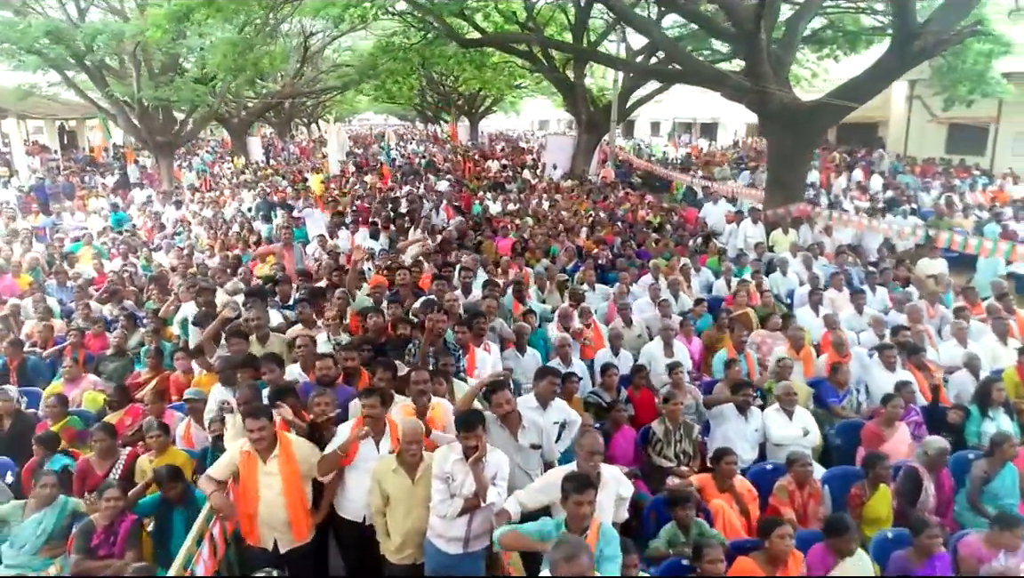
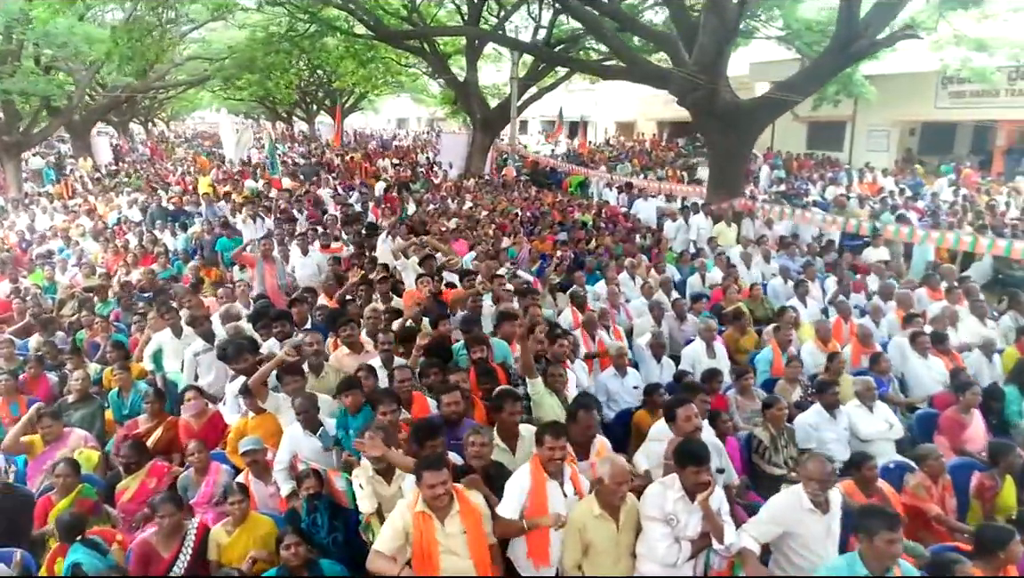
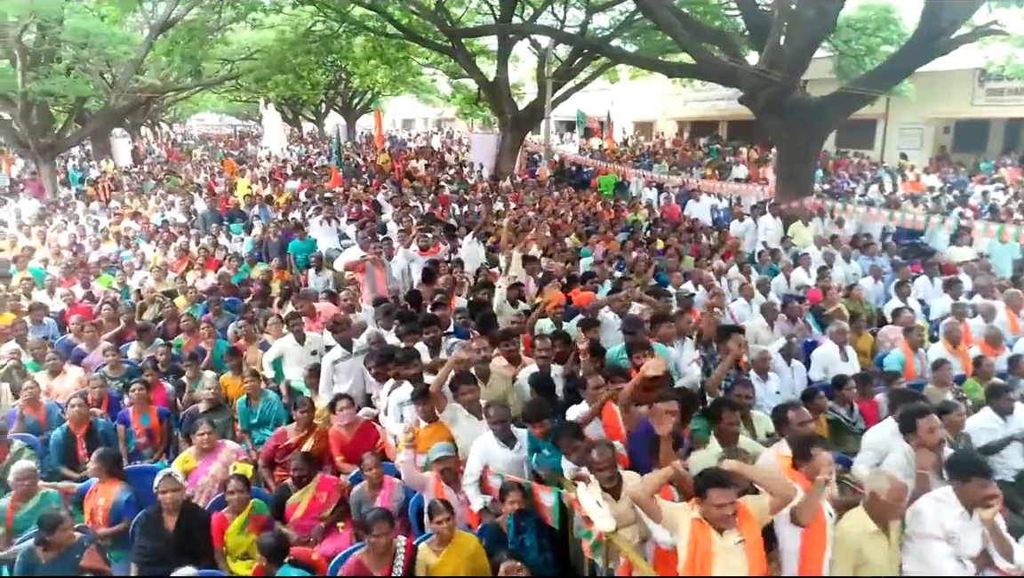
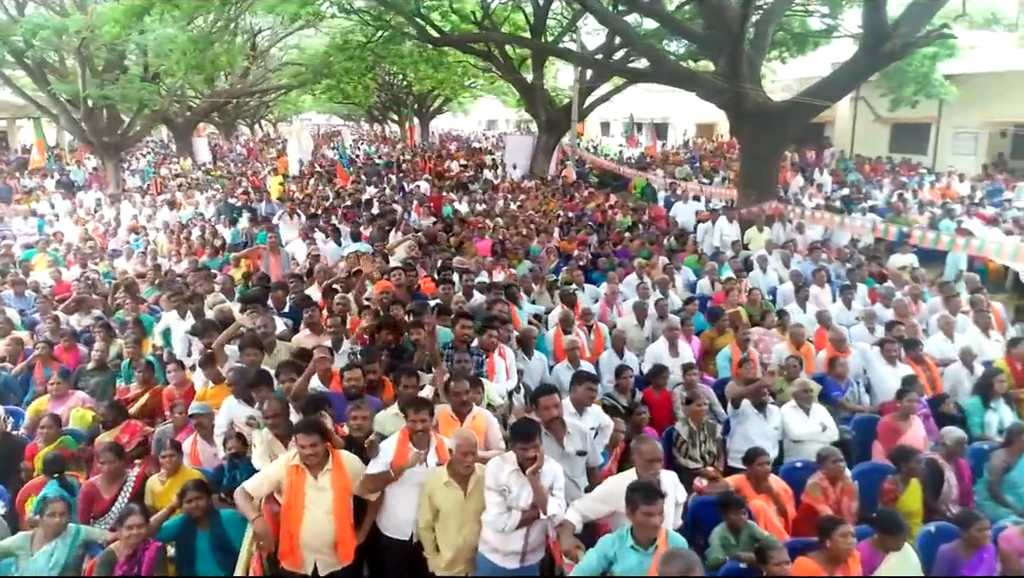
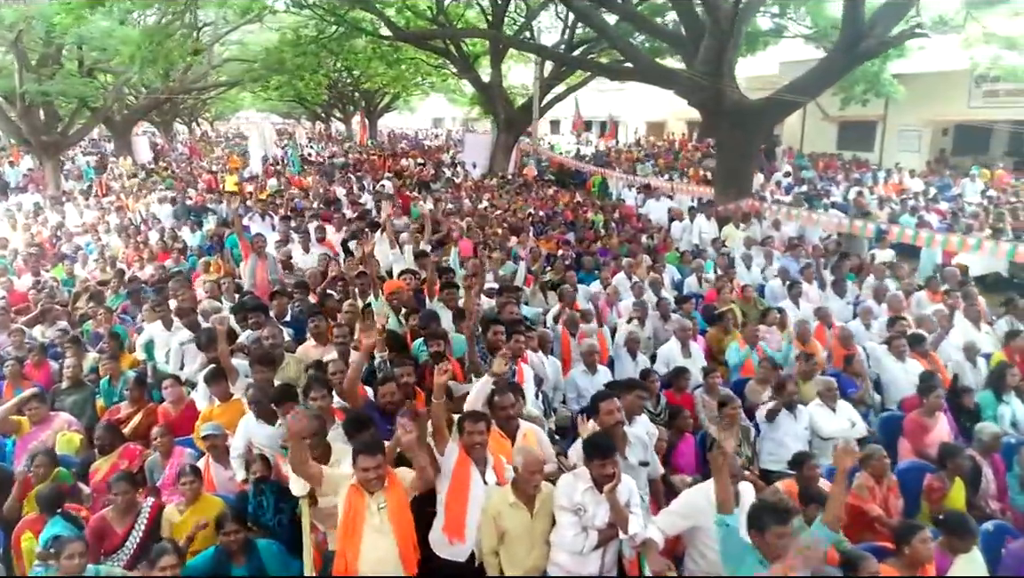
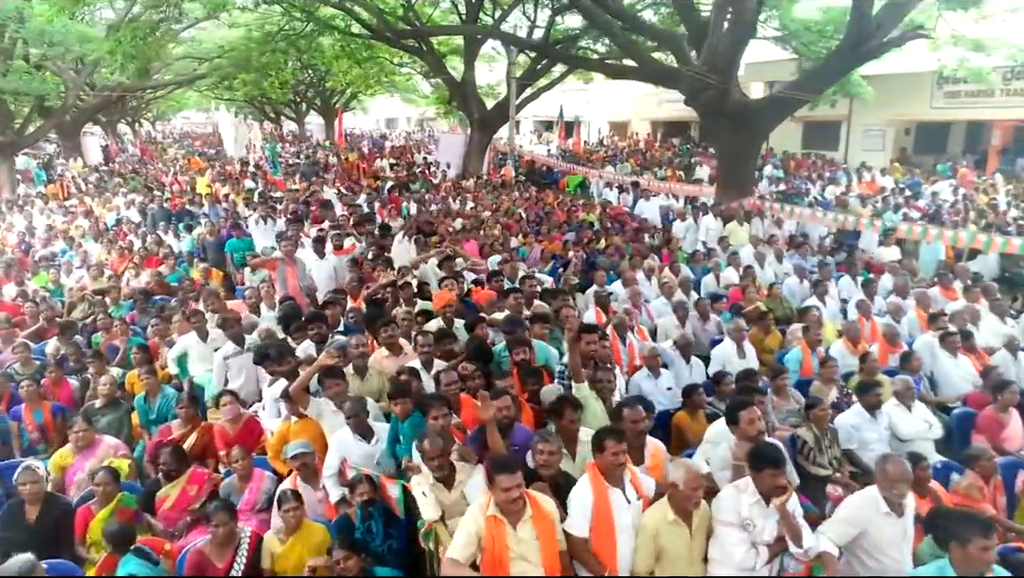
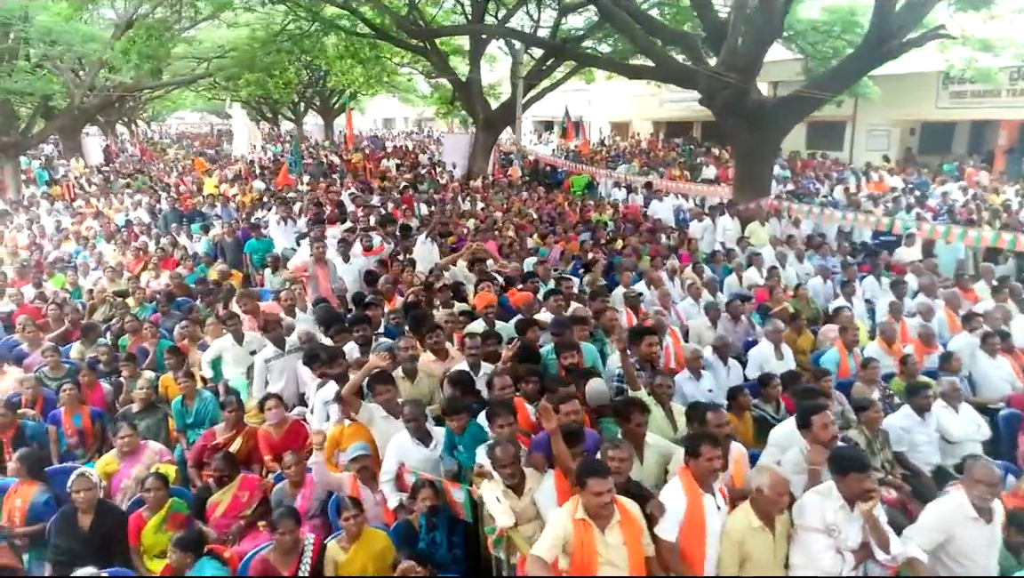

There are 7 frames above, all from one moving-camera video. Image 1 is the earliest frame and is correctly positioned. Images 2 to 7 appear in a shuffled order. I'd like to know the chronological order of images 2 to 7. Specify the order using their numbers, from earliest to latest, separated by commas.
4, 5, 2, 6, 7, 3
